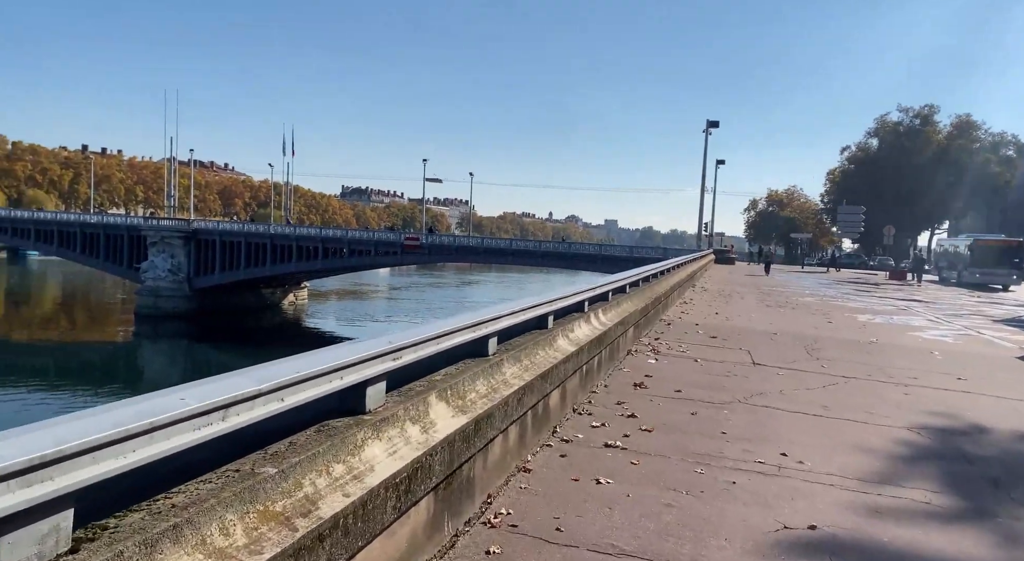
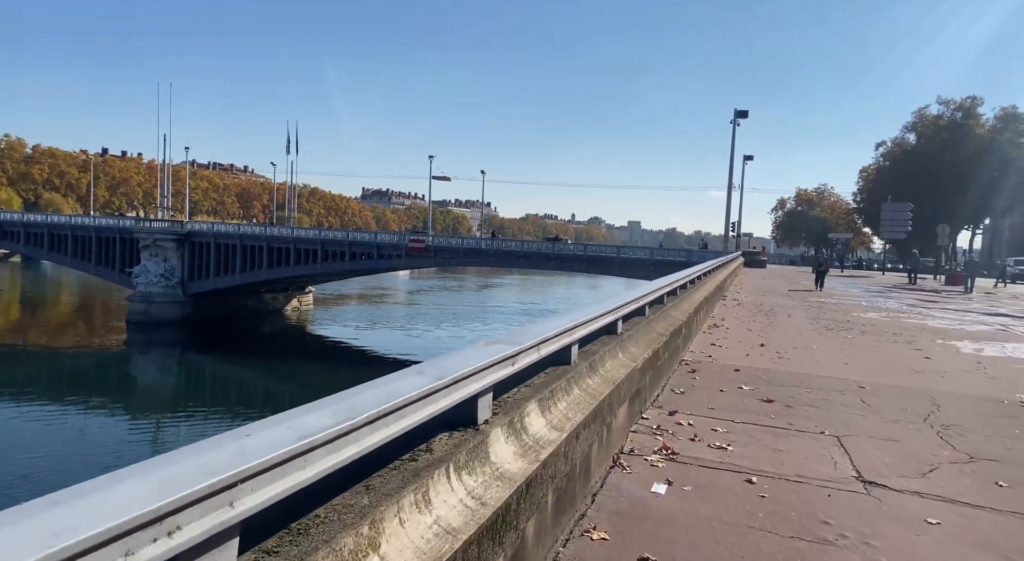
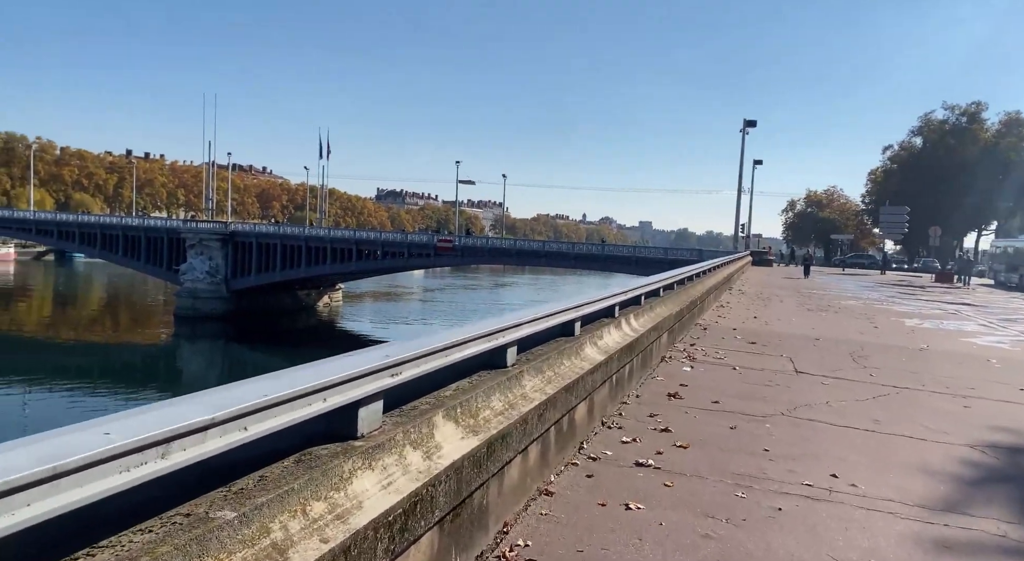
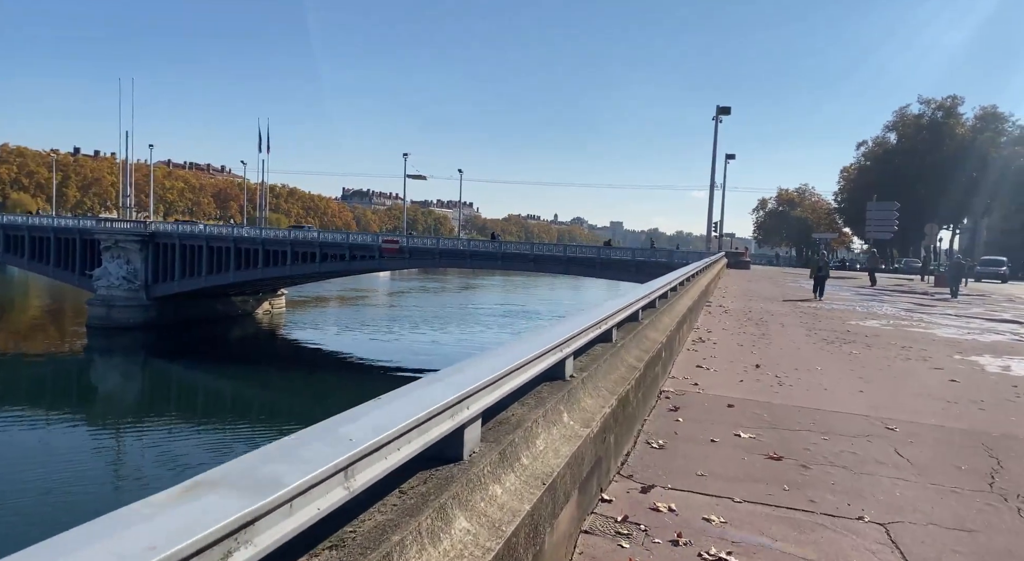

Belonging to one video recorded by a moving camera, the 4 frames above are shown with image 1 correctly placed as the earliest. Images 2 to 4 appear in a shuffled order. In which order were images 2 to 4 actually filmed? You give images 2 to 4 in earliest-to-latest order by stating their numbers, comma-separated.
3, 2, 4
